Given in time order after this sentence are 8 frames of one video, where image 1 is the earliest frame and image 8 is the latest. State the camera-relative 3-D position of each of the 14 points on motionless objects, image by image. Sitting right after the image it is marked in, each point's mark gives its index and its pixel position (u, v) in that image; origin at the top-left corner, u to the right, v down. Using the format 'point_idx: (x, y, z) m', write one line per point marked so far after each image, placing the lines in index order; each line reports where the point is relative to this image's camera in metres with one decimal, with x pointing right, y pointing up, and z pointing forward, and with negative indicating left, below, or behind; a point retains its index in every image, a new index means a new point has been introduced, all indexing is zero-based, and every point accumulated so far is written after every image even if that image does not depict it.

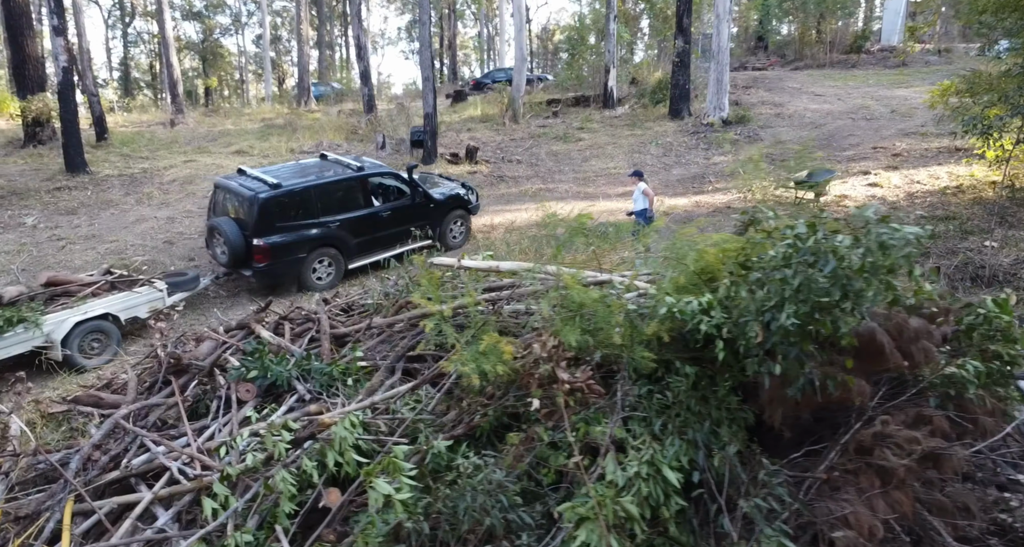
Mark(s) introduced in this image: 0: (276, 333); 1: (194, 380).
0: (-1.7, -0.4, +5.0) m
1: (-2.1, -0.7, +4.5) m
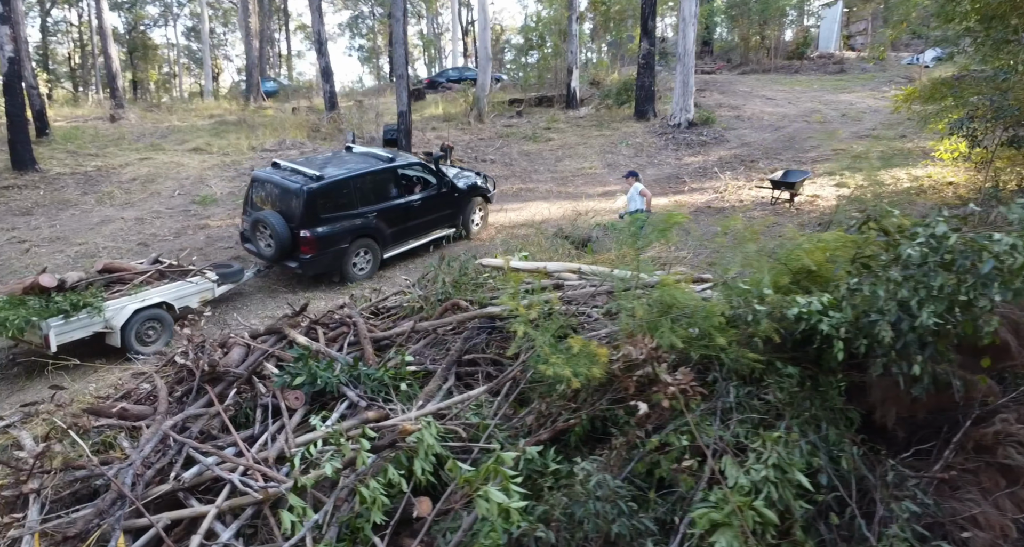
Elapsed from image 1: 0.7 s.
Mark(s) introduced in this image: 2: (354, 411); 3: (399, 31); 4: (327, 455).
0: (-1.4, -0.5, +4.8) m
1: (-1.7, -0.7, +4.3) m
2: (-0.9, -0.8, +4.0) m
3: (-3.1, +6.5, +18.4) m
4: (-0.9, -0.9, +3.4) m
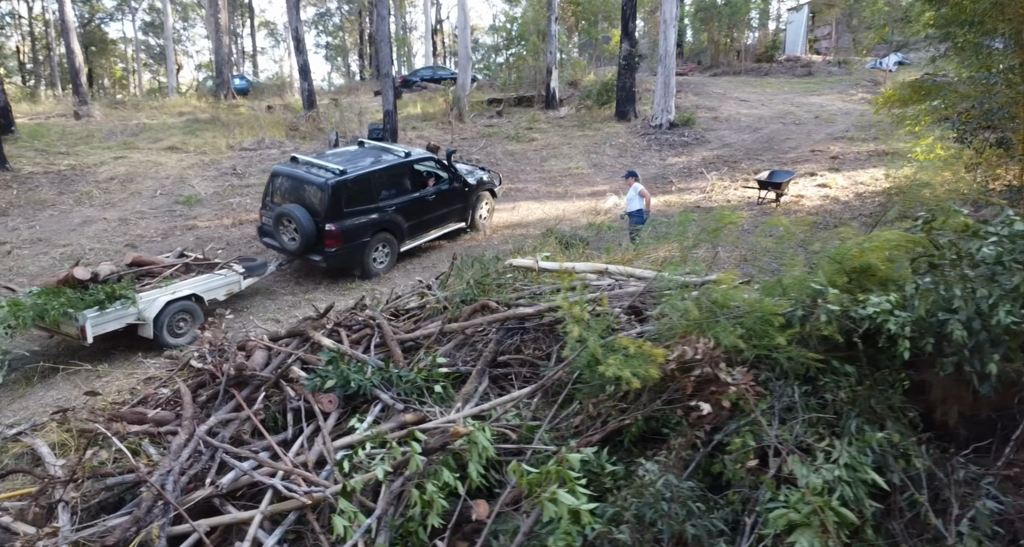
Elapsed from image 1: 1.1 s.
0: (-1.2, -0.5, +4.7) m
1: (-1.5, -0.7, +4.3) m
2: (-0.7, -0.8, +4.0) m
3: (-3.4, +6.5, +18.3) m
4: (-0.6, -0.9, +3.3) m
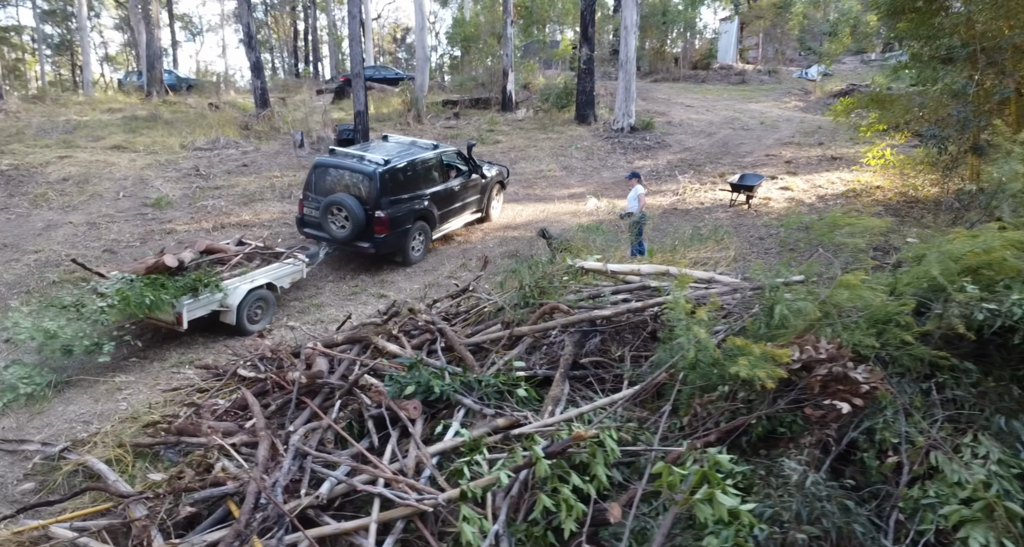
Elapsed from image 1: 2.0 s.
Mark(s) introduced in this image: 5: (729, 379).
0: (-0.8, -0.5, +4.6) m
1: (-1.1, -0.8, +4.1) m
2: (-0.2, -0.8, +3.9) m
3: (-4.1, +6.4, +18.0) m
4: (-0.1, -0.9, +3.3) m
5: (+1.0, -0.5, +3.3) m
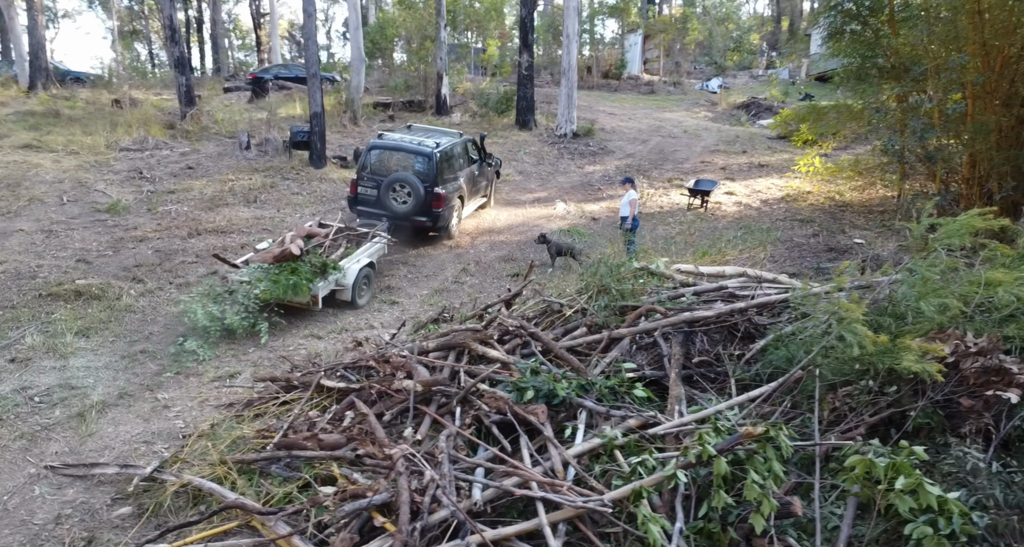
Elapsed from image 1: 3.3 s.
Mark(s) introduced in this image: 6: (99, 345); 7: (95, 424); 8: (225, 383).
0: (-0.1, -0.5, +4.6) m
1: (-0.4, -0.8, +4.1) m
2: (+0.5, -0.9, +4.0) m
3: (-5.1, +6.3, +17.5) m
4: (+0.7, -0.9, +3.3) m
5: (+1.8, -0.5, +3.5) m
6: (-3.8, -0.7, +6.4) m
7: (-3.1, -1.1, +5.0) m
8: (-2.4, -0.9, +5.8) m
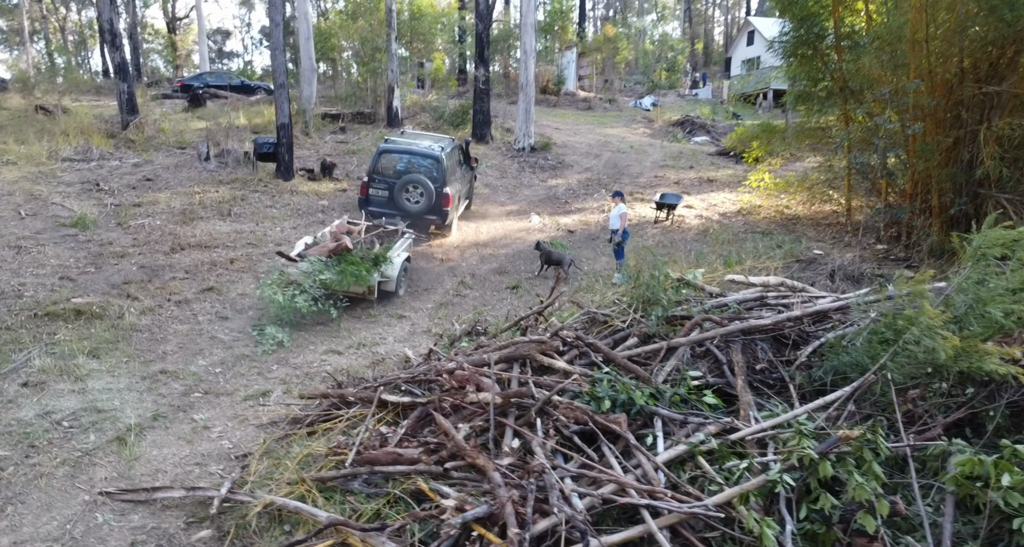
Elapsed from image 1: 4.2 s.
0: (+0.3, -0.6, +4.7) m
1: (+0.1, -0.9, +4.1) m
2: (+1.0, -0.9, +4.1) m
3: (-5.9, +5.9, +17.2) m
4: (+1.3, -1.0, +3.5) m
5: (+2.3, -0.6, +3.8) m
6: (-3.5, -0.8, +6.1) m
7: (-2.6, -1.2, +4.8) m
8: (-2.1, -1.0, +5.7) m
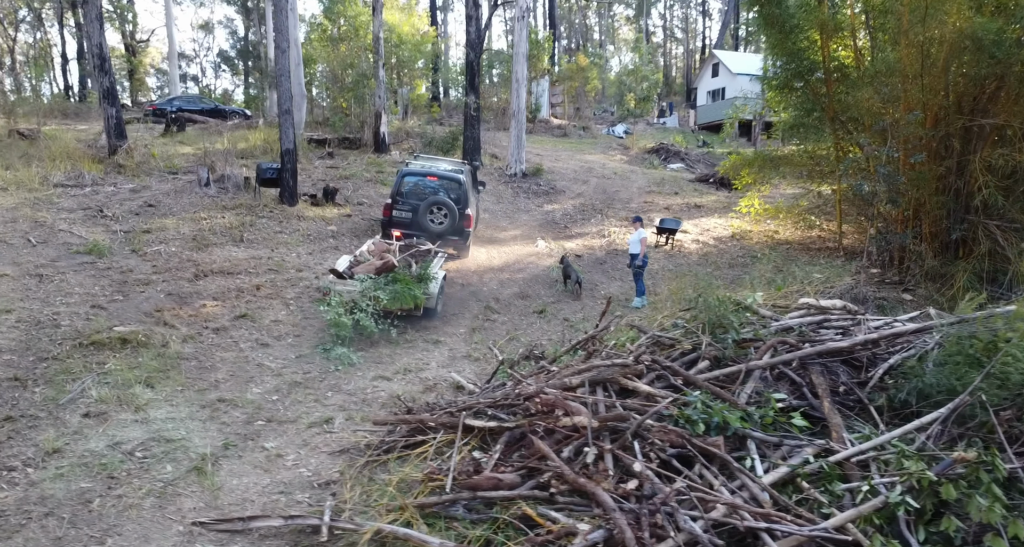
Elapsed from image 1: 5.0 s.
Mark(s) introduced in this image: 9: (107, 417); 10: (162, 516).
0: (+0.9, -0.8, +4.8) m
1: (+0.7, -1.0, +4.2) m
2: (+1.6, -1.1, +4.2) m
3: (-5.8, +5.3, +17.3) m
4: (+1.9, -1.1, +3.6) m
5: (+3.0, -0.7, +3.9) m
6: (-3.0, -1.1, +6.0) m
7: (-2.1, -1.4, +4.8) m
8: (-1.6, -1.3, +5.7) m
9: (-3.3, -1.2, +5.5) m
10: (-2.2, -1.5, +4.3) m
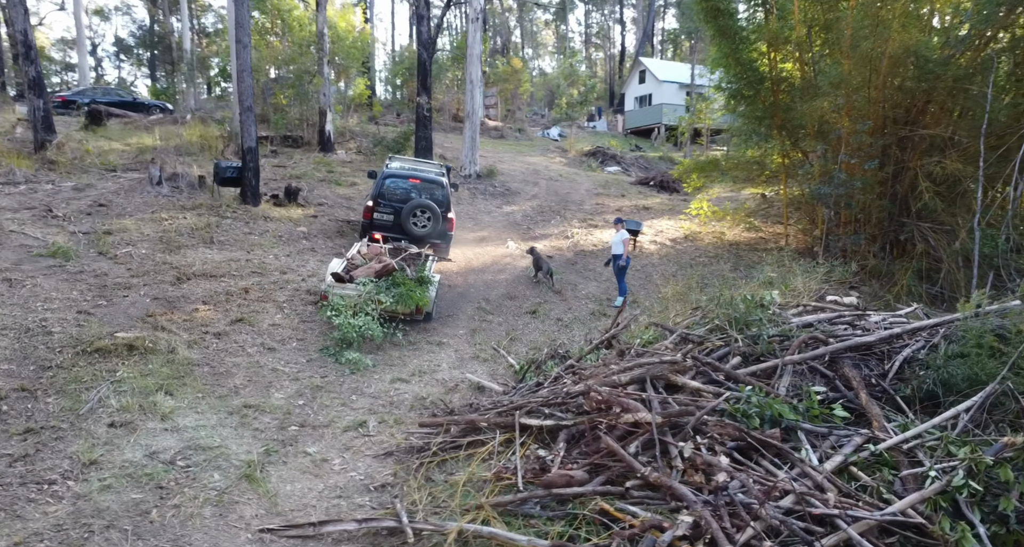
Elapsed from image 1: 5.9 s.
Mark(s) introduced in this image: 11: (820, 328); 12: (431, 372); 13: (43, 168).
0: (+1.2, -0.8, +5.0) m
1: (+1.1, -1.0, +4.4) m
2: (+2.0, -1.1, +4.5) m
3: (-6.6, +5.2, +16.8) m
4: (+2.4, -1.1, +3.9) m
5: (+3.4, -0.7, +4.3) m
6: (-2.7, -1.1, +5.9) m
7: (-1.7, -1.5, +4.7) m
8: (-1.2, -1.3, +5.6) m
9: (-2.9, -1.2, +5.3) m
10: (-1.7, -1.5, +4.2) m
11: (+2.6, -0.5, +5.7) m
12: (-0.9, -1.0, +7.3) m
13: (-12.9, +3.0, +19.5) m
